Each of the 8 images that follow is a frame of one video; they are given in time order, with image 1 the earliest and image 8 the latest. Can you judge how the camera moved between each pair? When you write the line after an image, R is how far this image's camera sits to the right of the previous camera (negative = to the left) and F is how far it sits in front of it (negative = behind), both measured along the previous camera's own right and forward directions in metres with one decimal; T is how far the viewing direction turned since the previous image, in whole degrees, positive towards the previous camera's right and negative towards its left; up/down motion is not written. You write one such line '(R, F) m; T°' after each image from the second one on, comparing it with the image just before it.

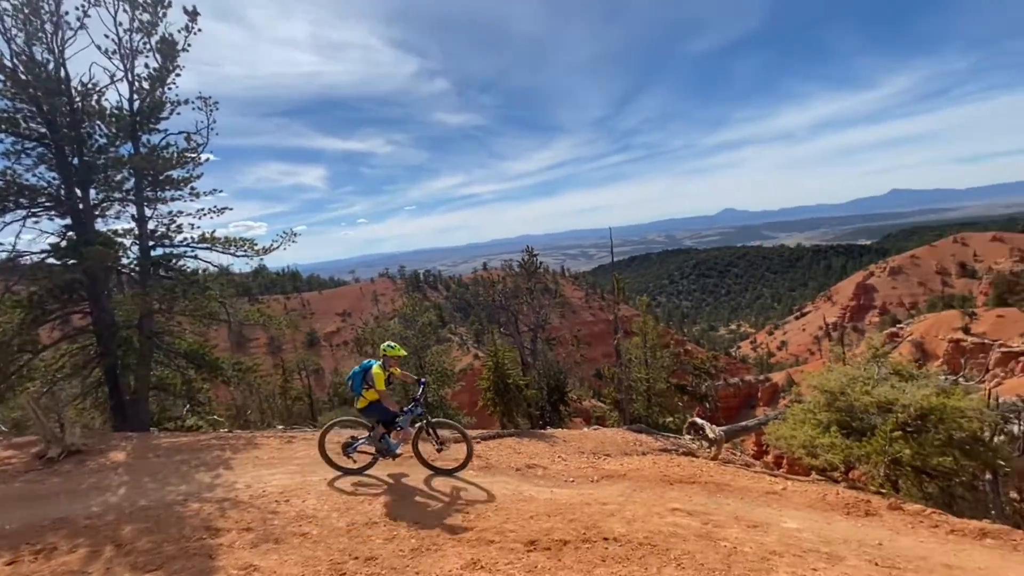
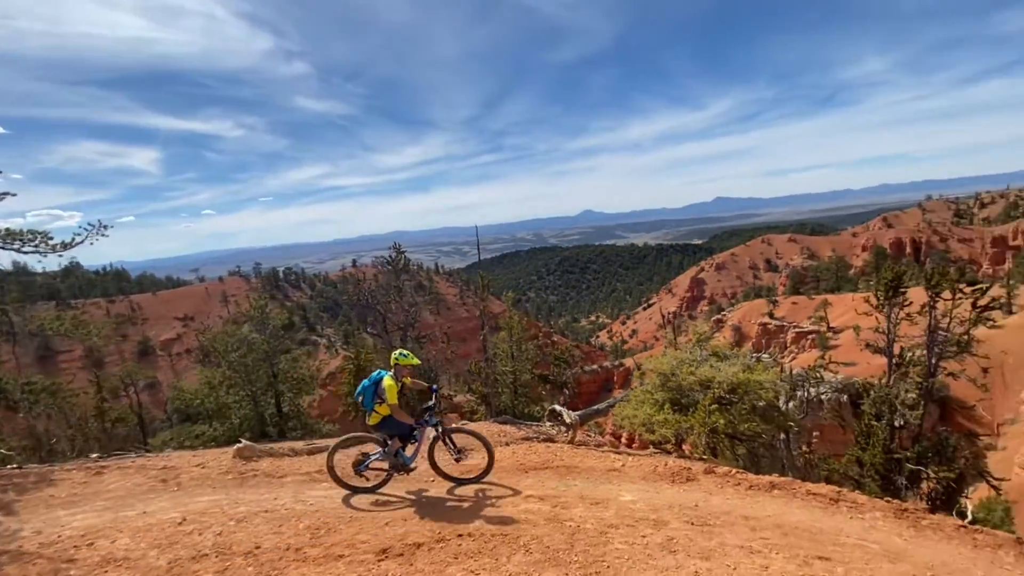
(+0.4, +0.1) m; +15°
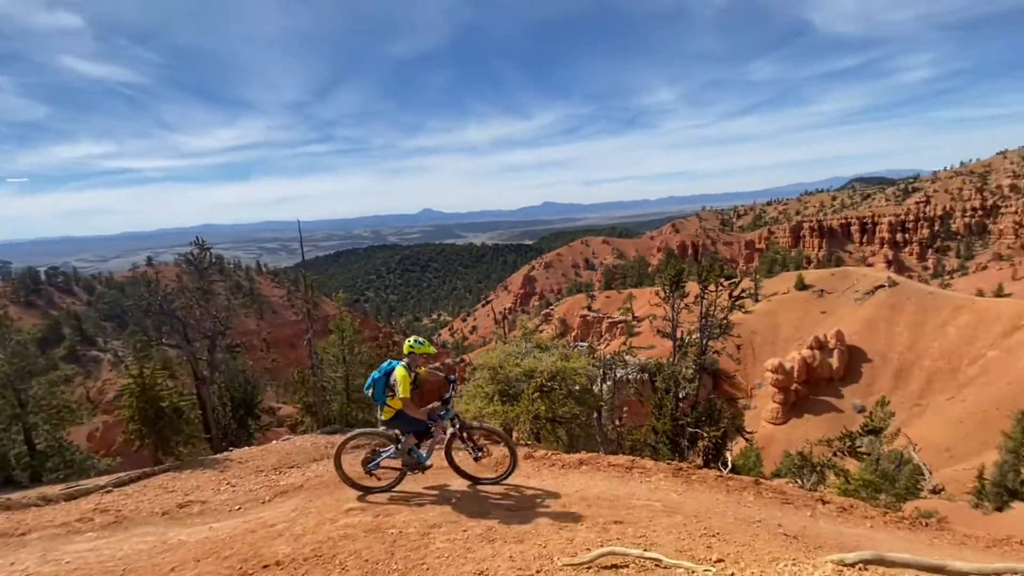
(+0.3, +0.1) m; +19°
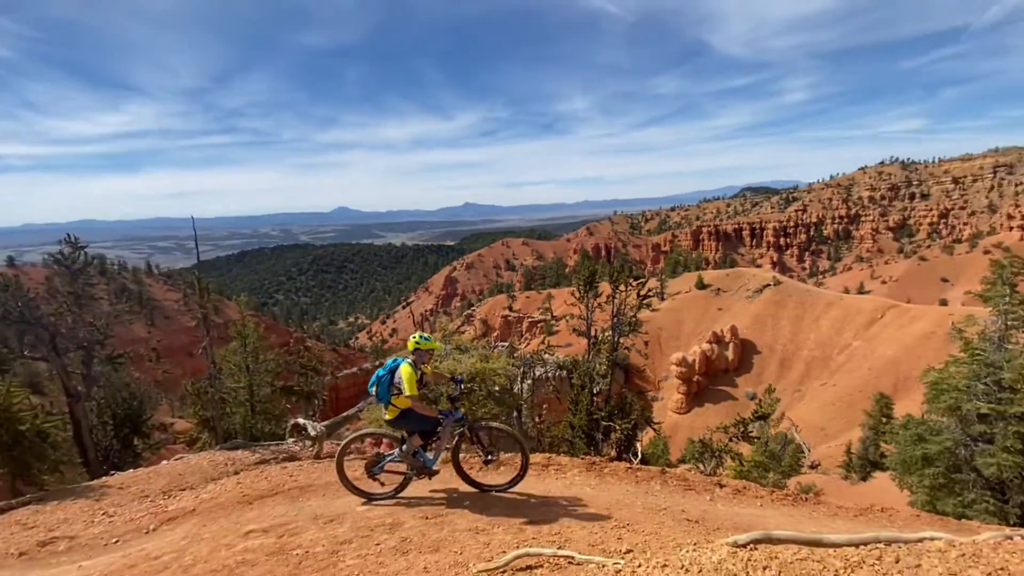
(+0.1, +0.1) m; +9°
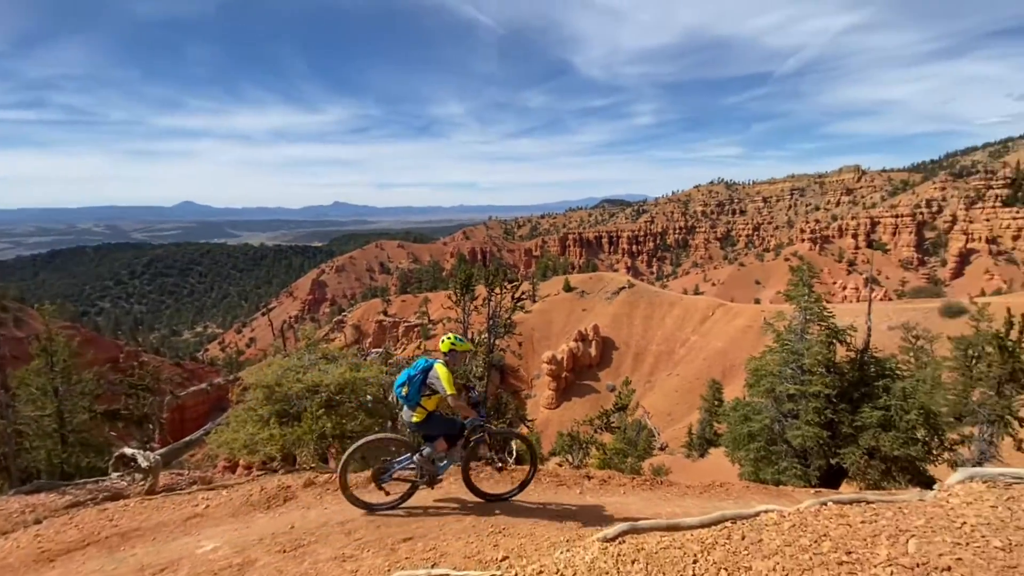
(+0.1, +0.2) m; +15°
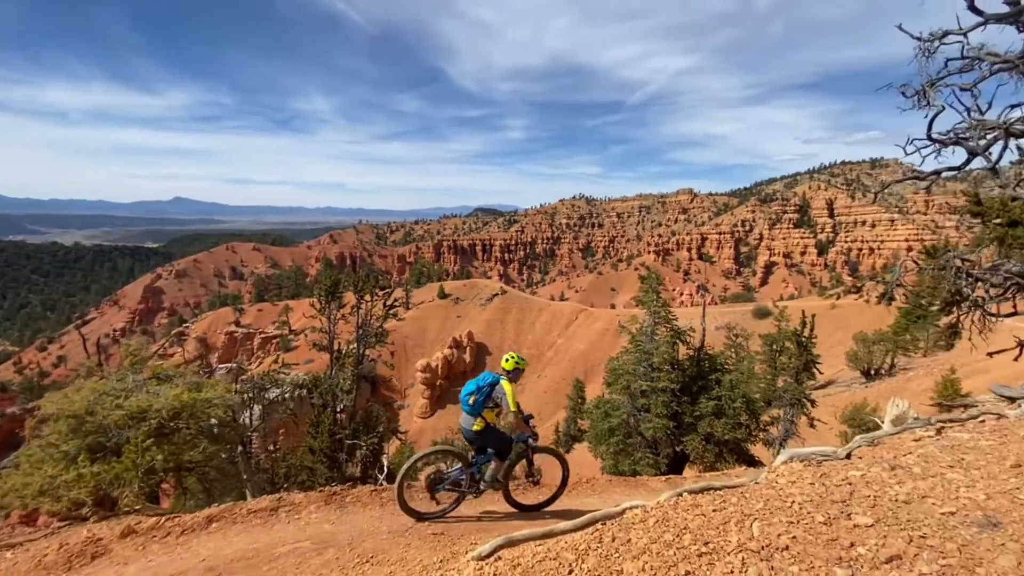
(0.0, +0.2) m; +15°
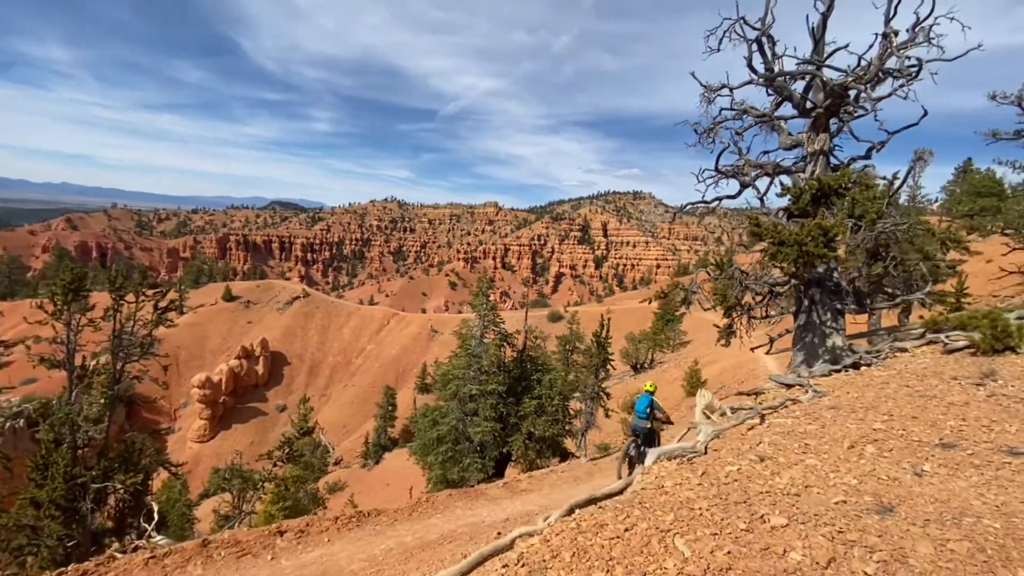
(-0.5, +0.9) m; +22°
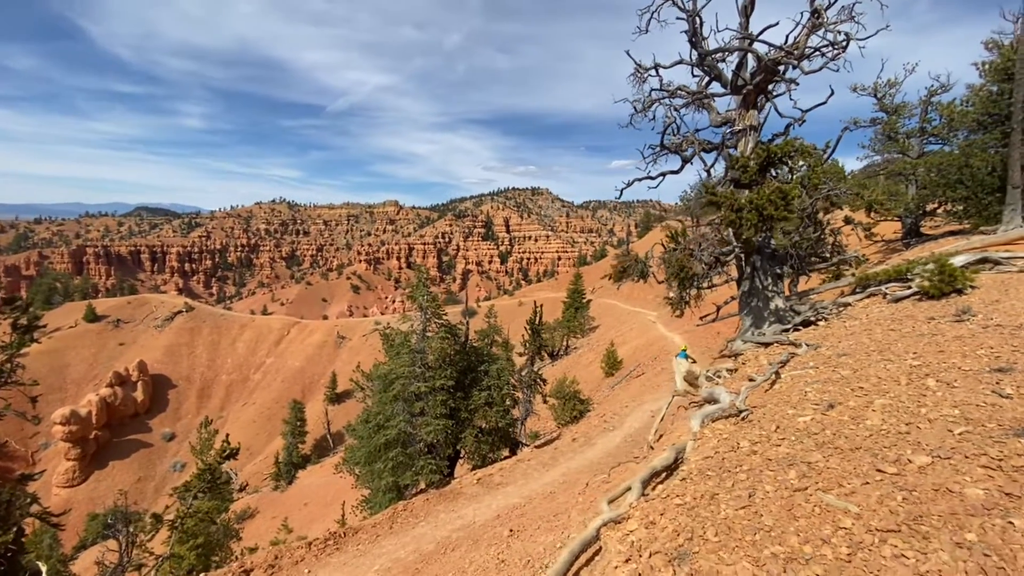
(-1.2, +0.8) m; +11°
